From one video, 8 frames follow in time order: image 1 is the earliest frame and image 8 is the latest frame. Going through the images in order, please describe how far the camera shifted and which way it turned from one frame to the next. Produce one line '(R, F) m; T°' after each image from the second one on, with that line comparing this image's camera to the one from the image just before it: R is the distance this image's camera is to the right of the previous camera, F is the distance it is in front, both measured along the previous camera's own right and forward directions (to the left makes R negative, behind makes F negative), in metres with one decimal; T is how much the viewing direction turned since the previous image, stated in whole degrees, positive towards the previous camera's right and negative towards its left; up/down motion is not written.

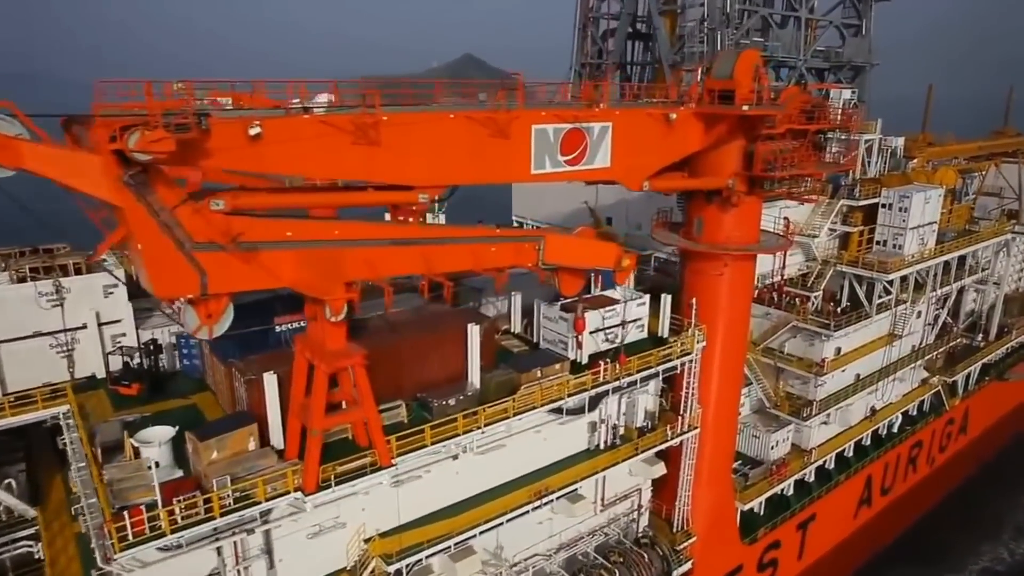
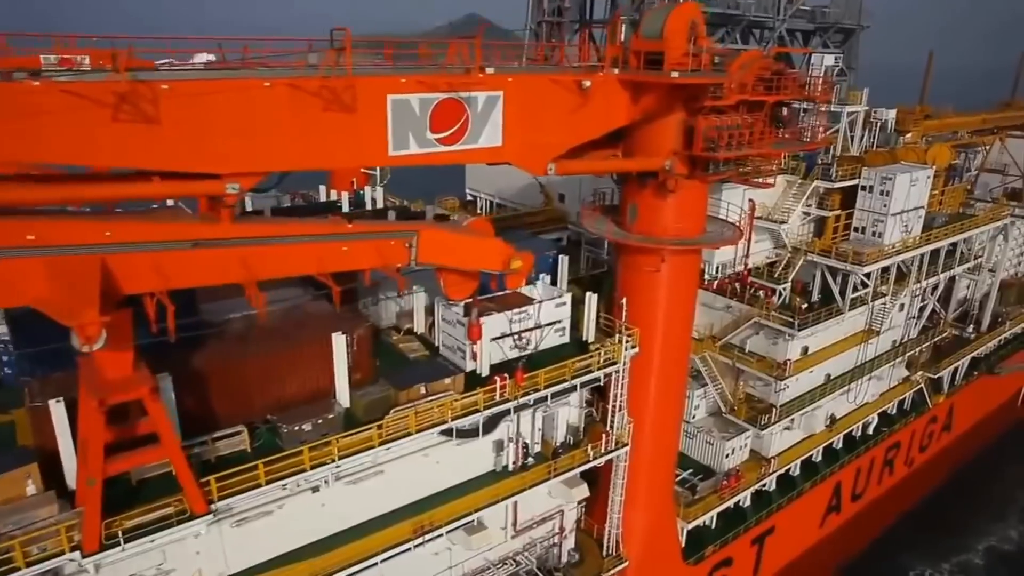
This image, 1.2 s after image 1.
(+2.5, +2.8) m; 0°
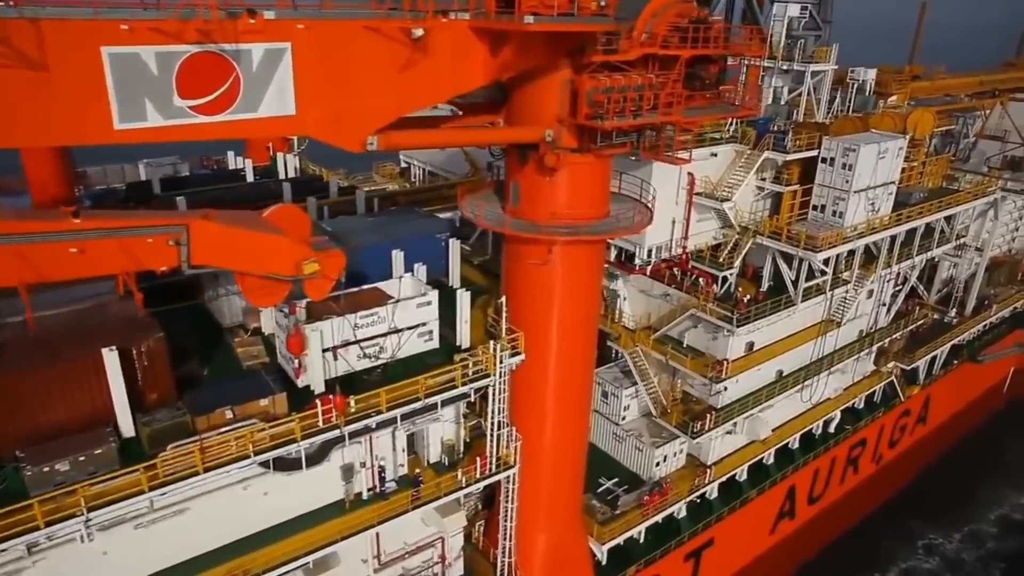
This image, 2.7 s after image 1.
(+3.0, +2.9) m; -1°
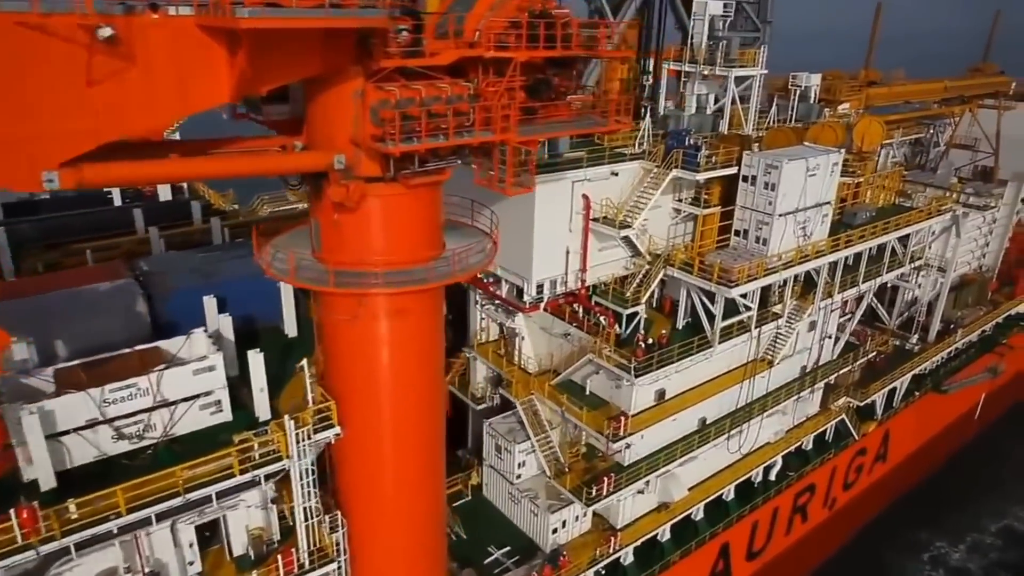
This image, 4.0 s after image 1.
(+3.2, +2.7) m; 0°
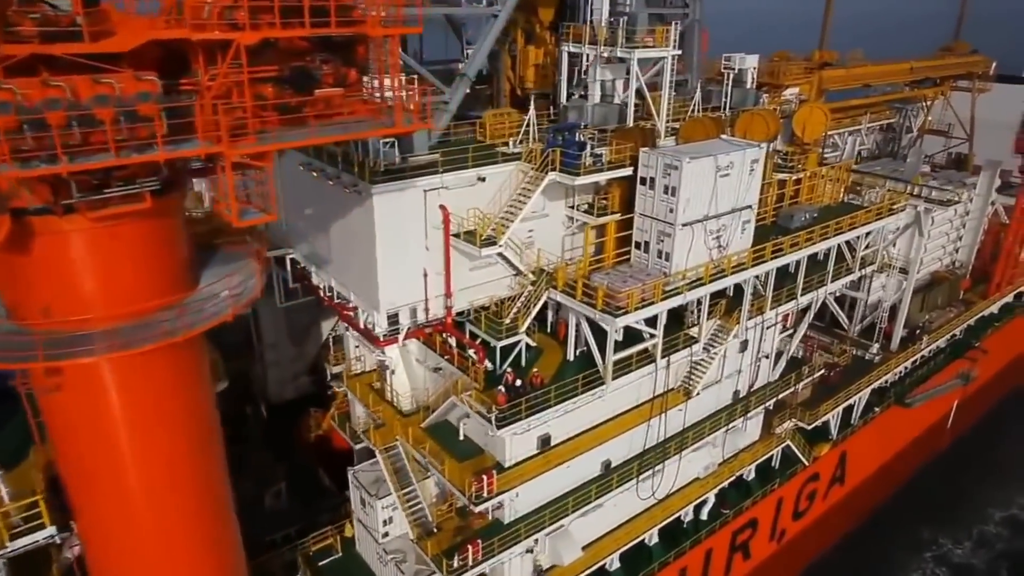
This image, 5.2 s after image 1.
(+3.1, +2.9) m; 0°
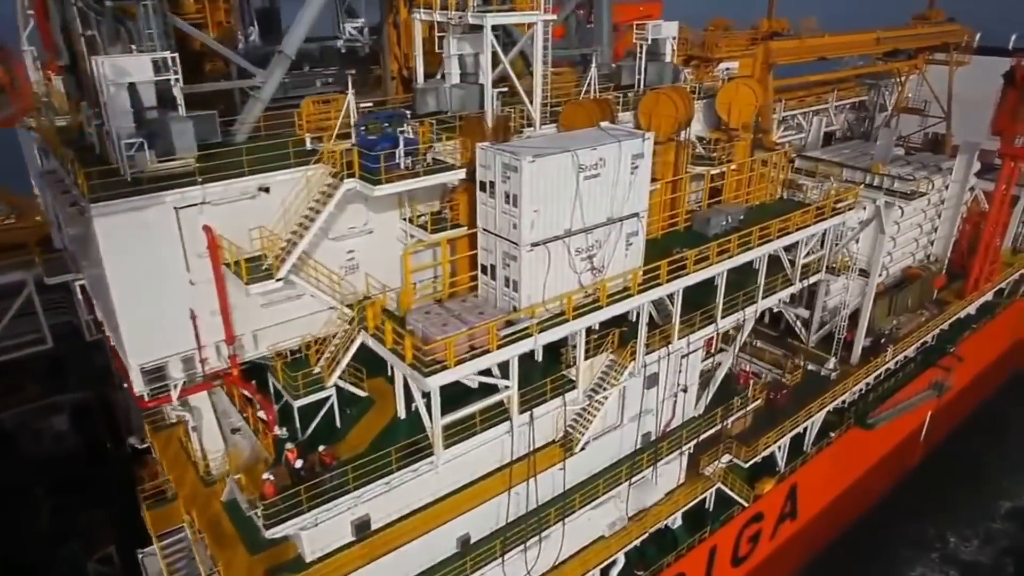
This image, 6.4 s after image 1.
(+3.2, +3.6) m; 0°
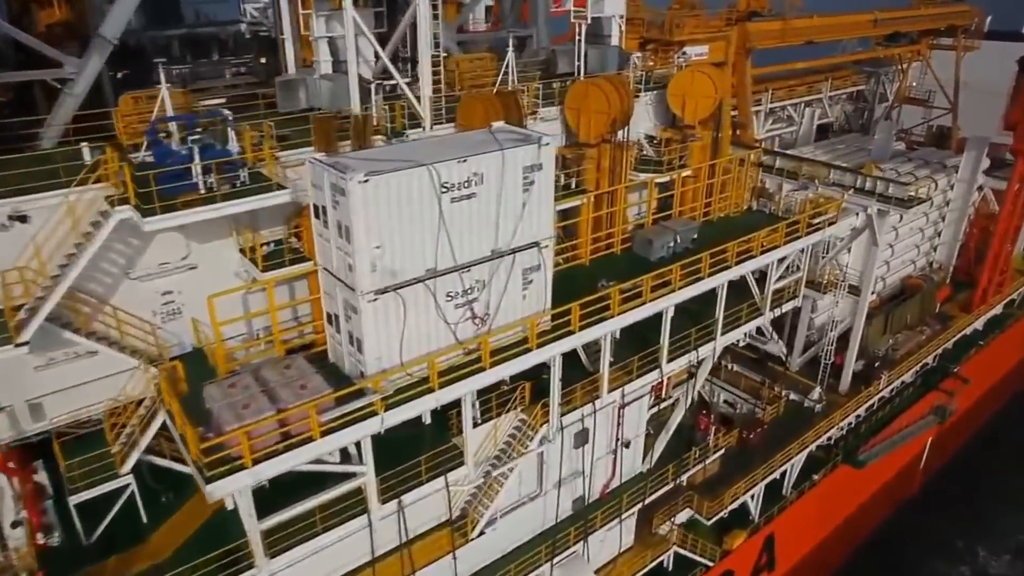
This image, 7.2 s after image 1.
(+2.0, +2.9) m; -1°
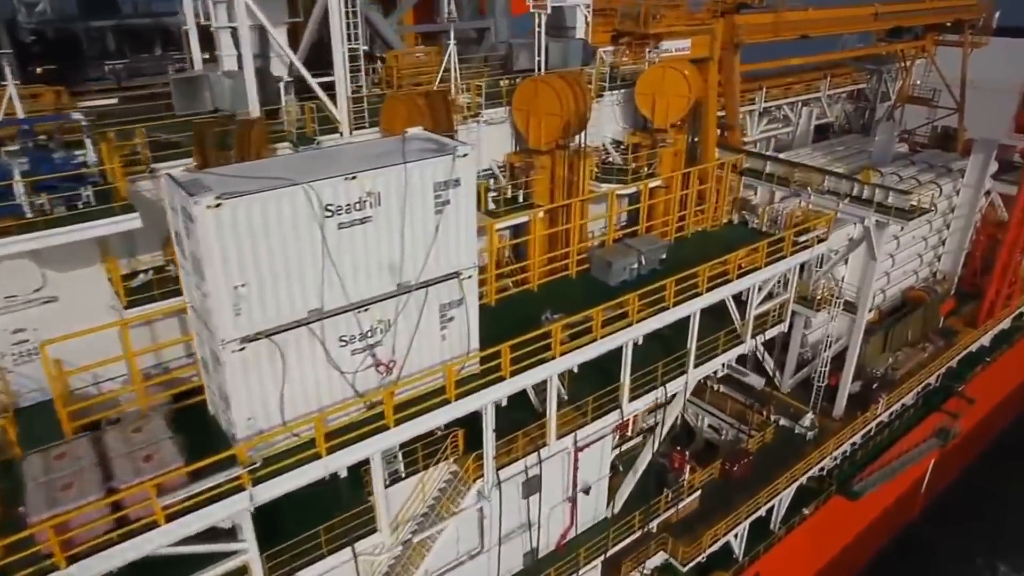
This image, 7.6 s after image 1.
(+1.0, +1.6) m; 0°
